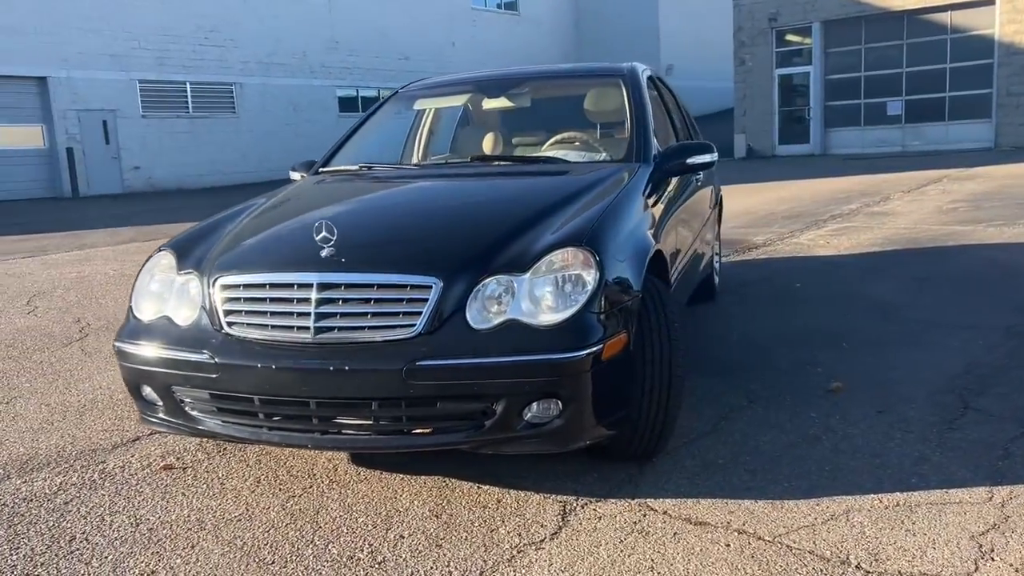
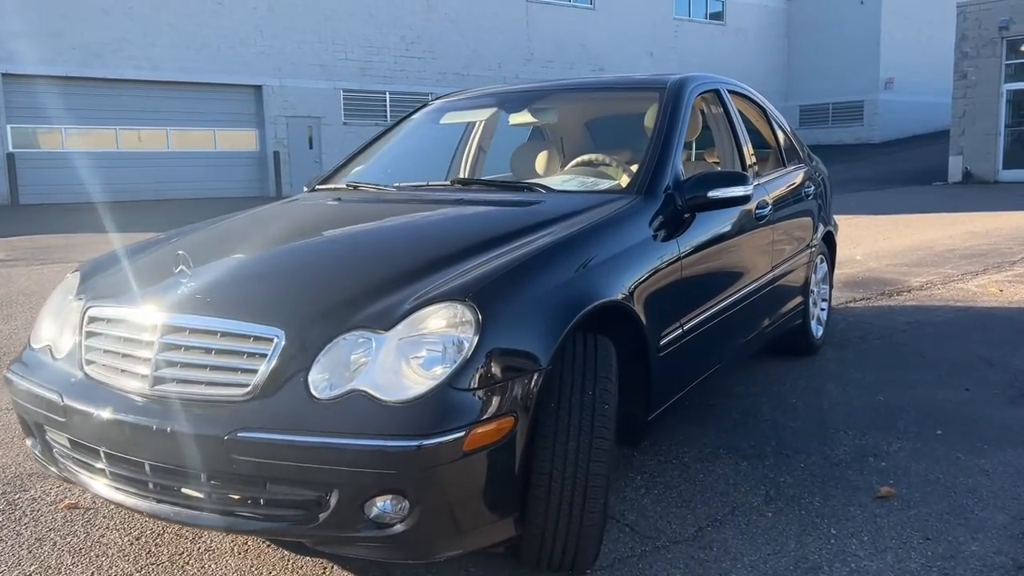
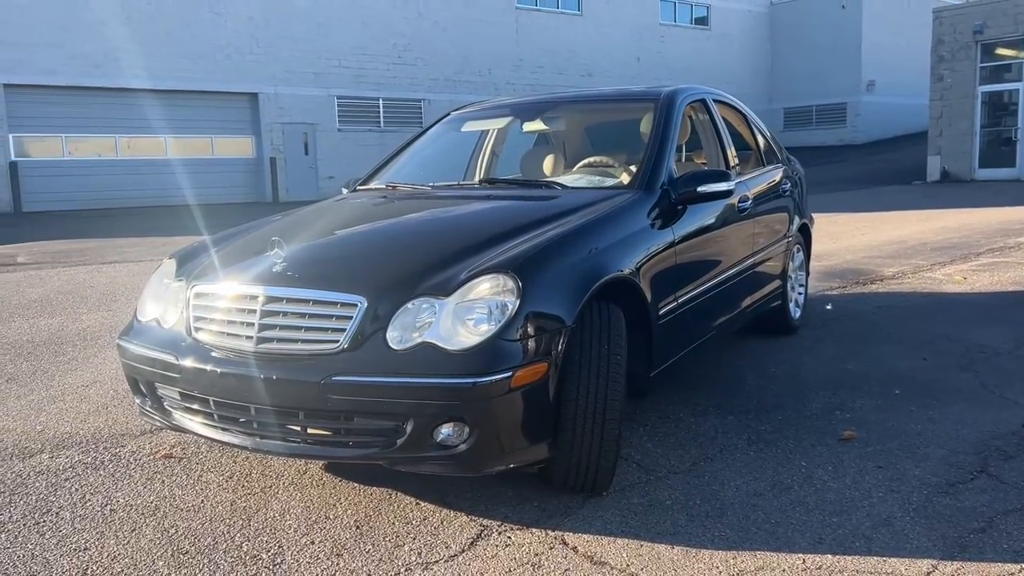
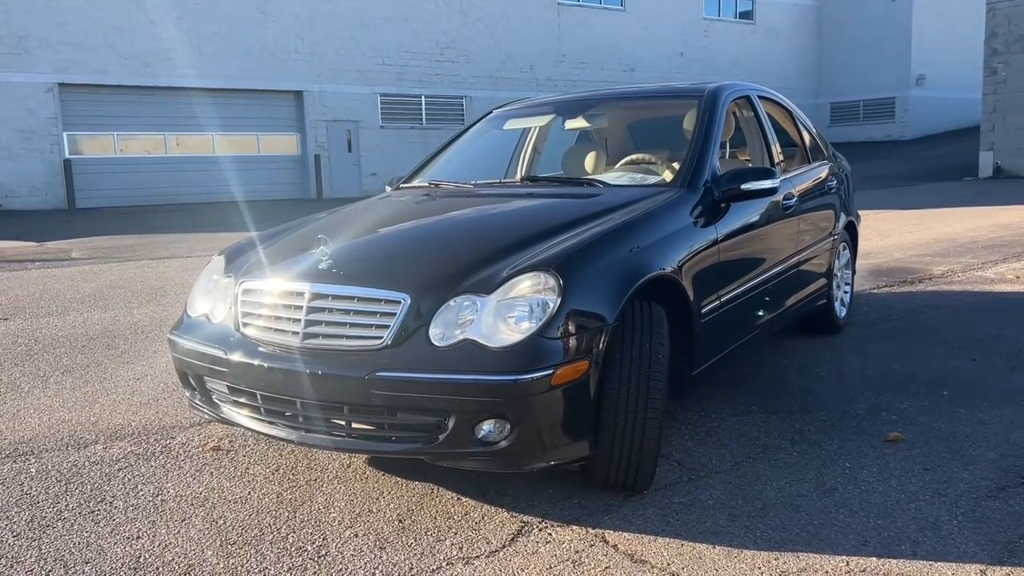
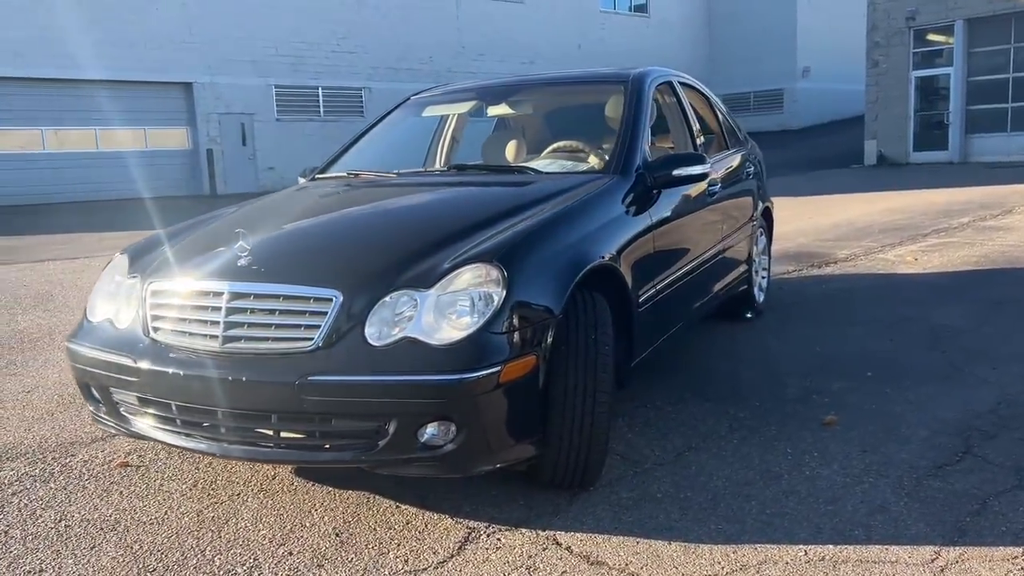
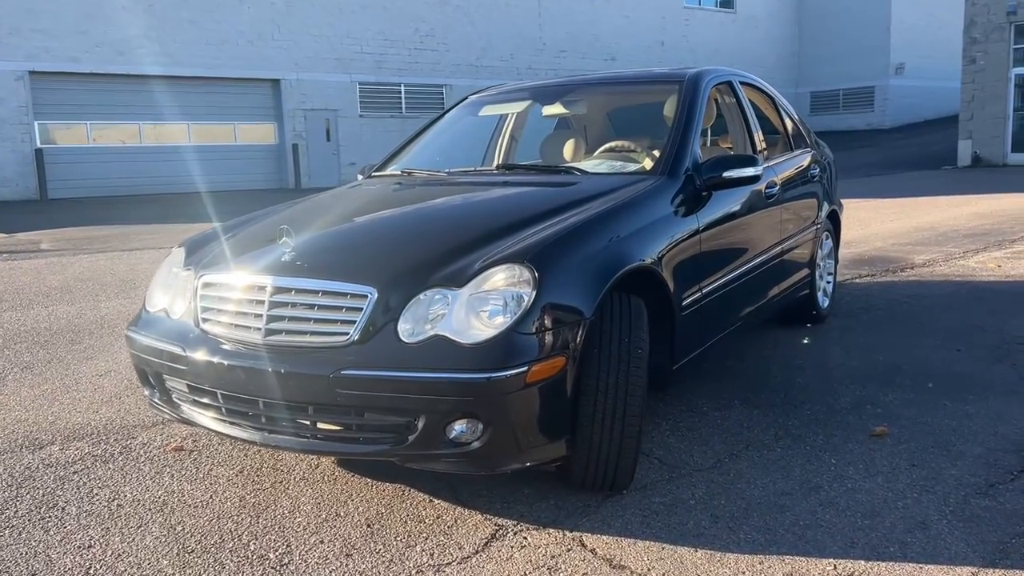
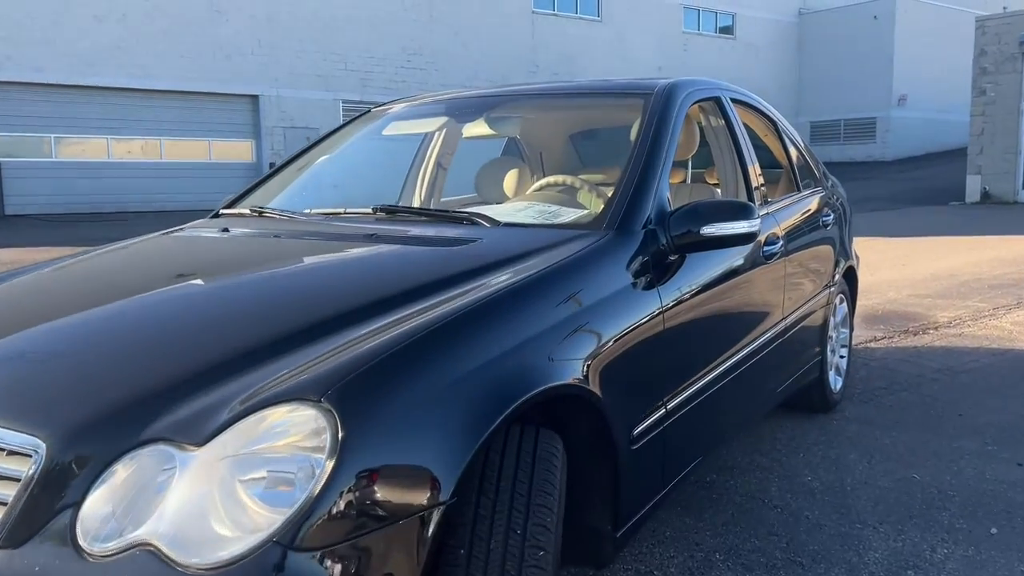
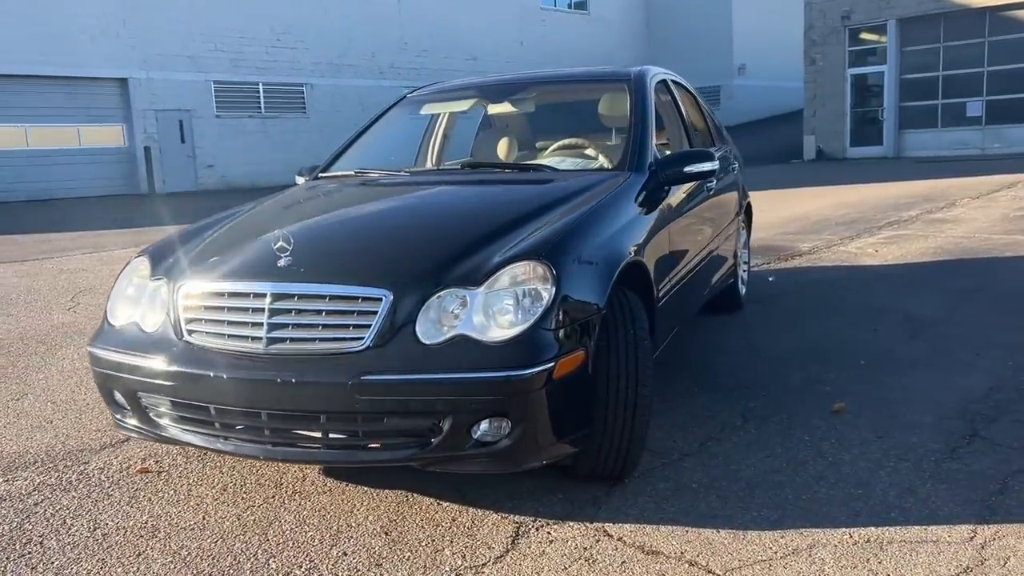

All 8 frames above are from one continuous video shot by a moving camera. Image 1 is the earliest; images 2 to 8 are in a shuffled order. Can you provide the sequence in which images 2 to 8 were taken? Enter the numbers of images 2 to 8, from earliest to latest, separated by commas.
8, 5, 3, 4, 6, 2, 7
